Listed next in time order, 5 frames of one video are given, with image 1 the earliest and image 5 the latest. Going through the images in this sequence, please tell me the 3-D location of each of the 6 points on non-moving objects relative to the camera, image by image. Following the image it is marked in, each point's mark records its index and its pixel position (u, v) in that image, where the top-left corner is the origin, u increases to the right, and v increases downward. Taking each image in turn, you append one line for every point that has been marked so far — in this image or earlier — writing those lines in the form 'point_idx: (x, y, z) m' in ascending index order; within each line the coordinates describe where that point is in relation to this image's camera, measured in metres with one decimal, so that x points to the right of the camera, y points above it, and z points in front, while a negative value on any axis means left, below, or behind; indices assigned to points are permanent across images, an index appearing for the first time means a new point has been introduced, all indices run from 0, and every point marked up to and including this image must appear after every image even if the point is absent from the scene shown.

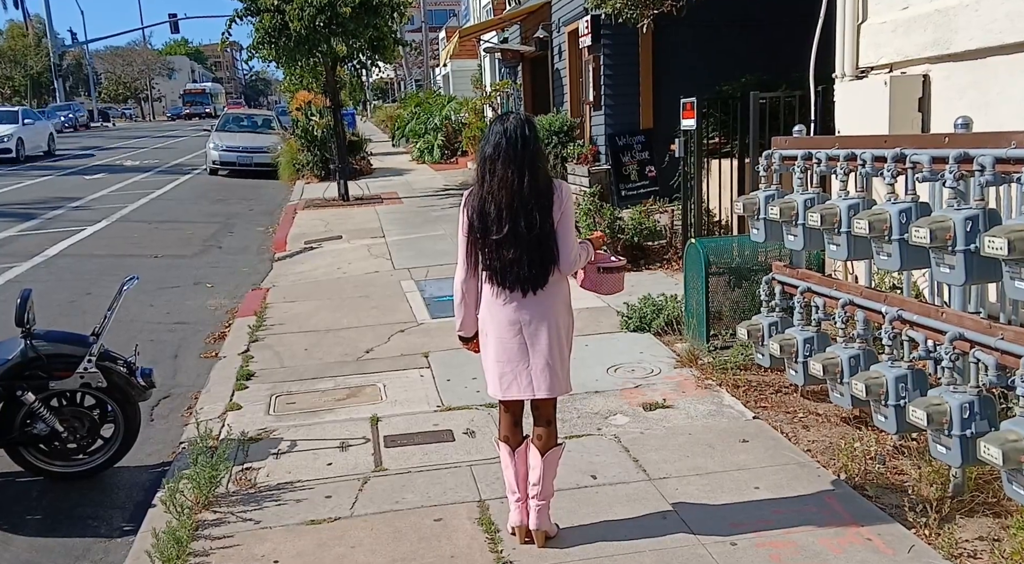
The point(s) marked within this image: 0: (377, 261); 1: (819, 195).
0: (-1.5, +0.3, +12.3) m
1: (+1.5, +0.4, +5.1) m
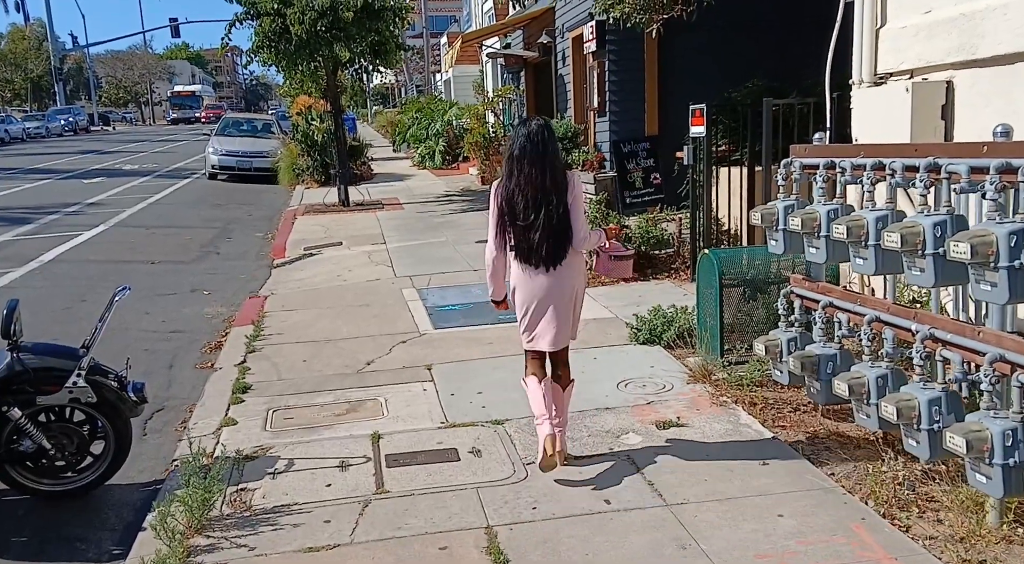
0: (-1.5, +0.2, +12.1) m
1: (+1.5, +0.3, +4.9) m
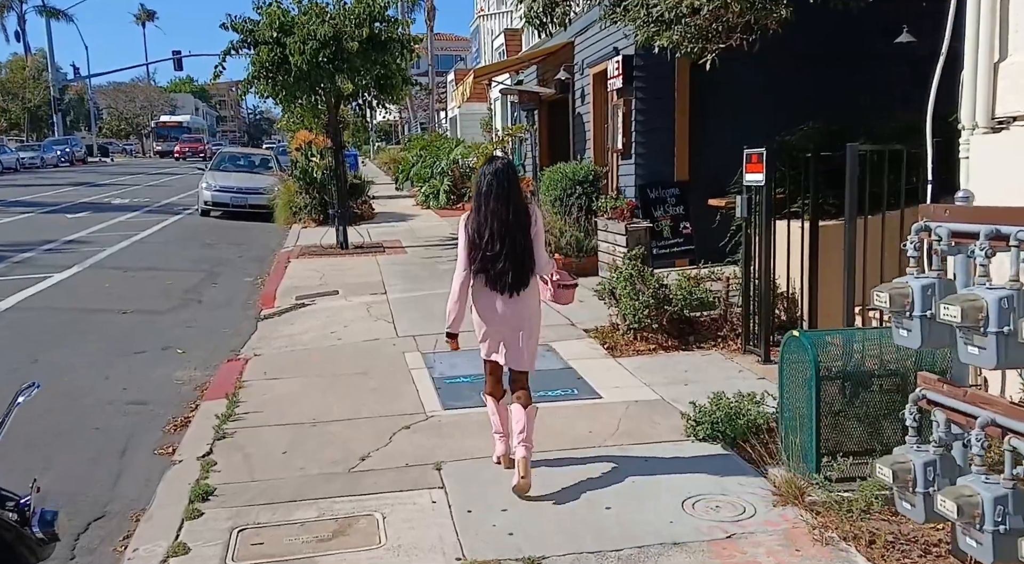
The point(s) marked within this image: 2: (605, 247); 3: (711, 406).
0: (-1.3, -0.4, +10.7) m
1: (+1.7, 0.0, +3.6) m
2: (+0.9, +0.4, +10.6) m
3: (+1.1, -0.7, +6.0) m
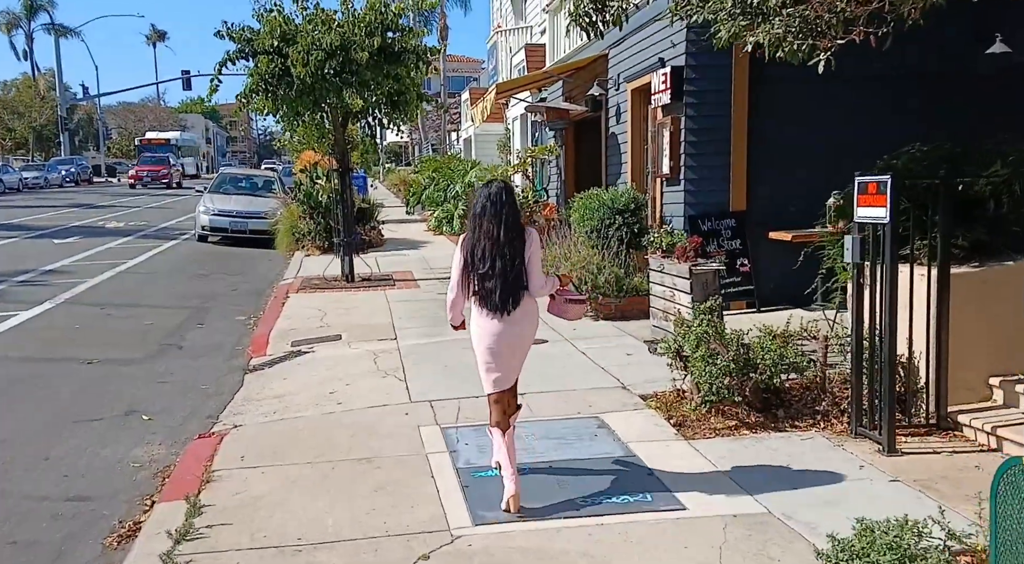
0: (-1.0, -0.8, +8.9) m
1: (+1.9, -0.3, +1.8) m
2: (+1.2, -0.1, +8.8) m
3: (+1.4, -1.0, +4.2) m
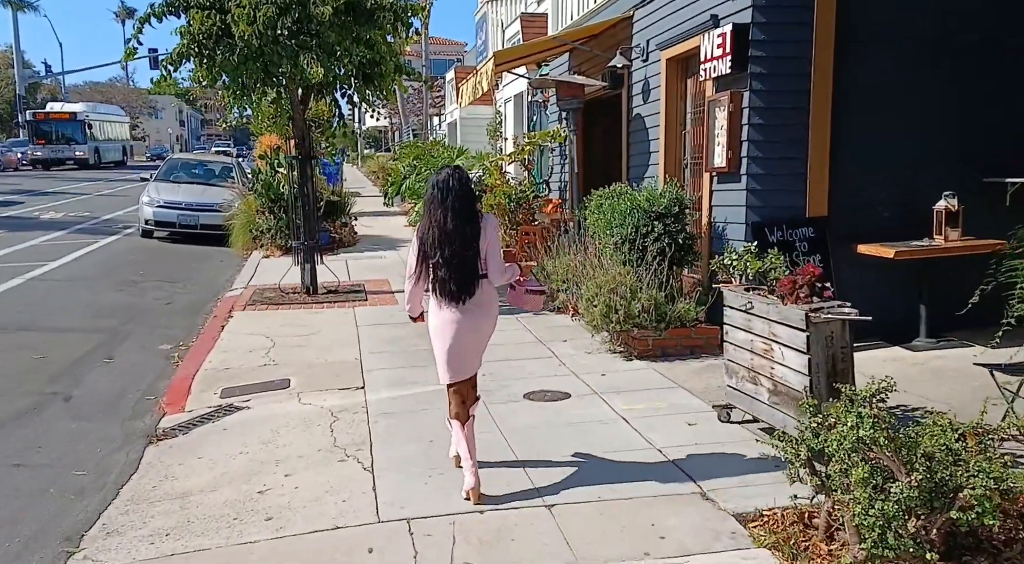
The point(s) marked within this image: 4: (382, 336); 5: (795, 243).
0: (-1.0, -1.1, +6.1) m
1: (+2.2, -0.7, -1.0) m
2: (+1.3, -0.3, +6.1) m
3: (+1.6, -1.3, +1.5) m
4: (-1.2, -0.5, +9.8) m
5: (+2.2, +0.3, +8.2) m
